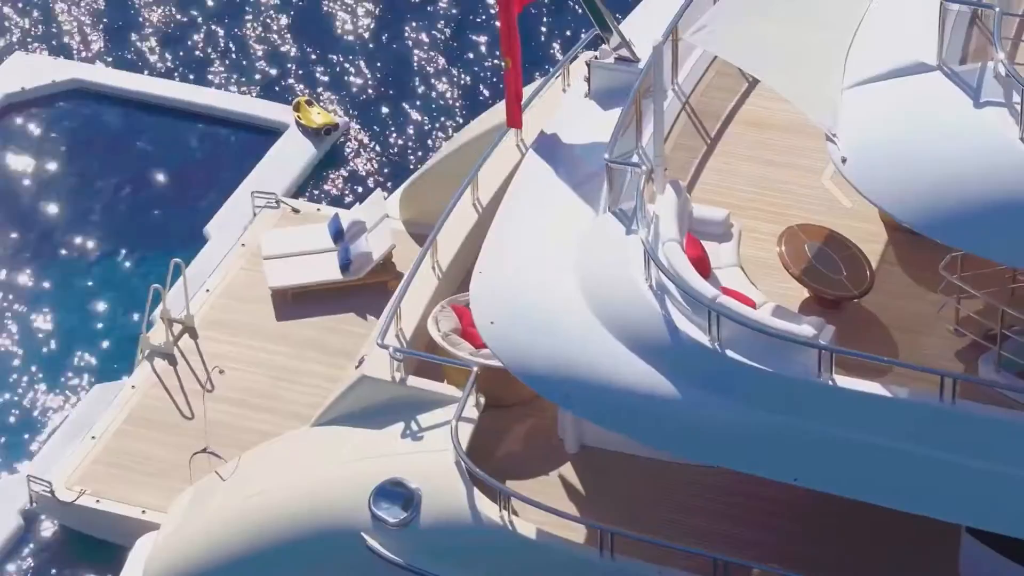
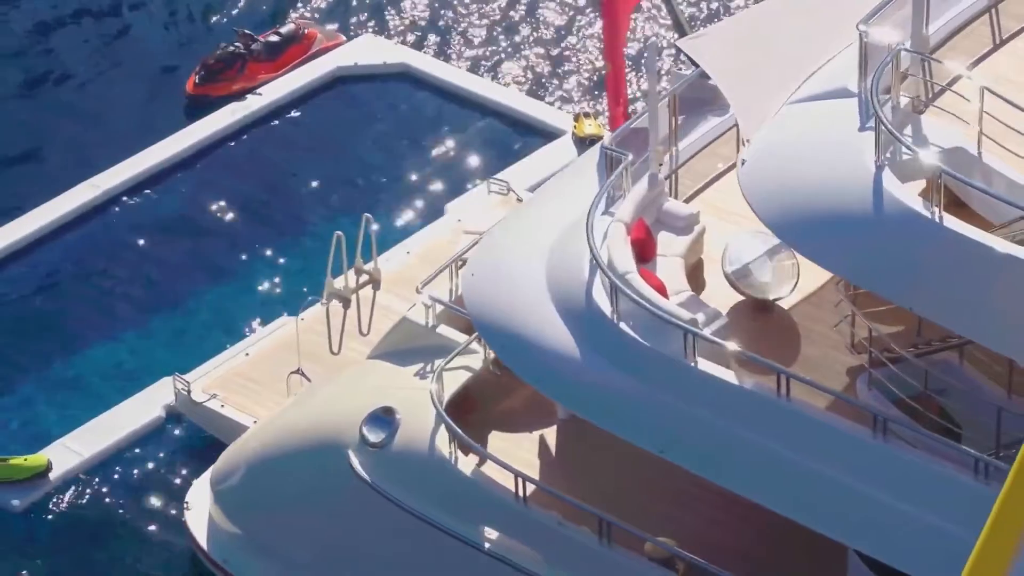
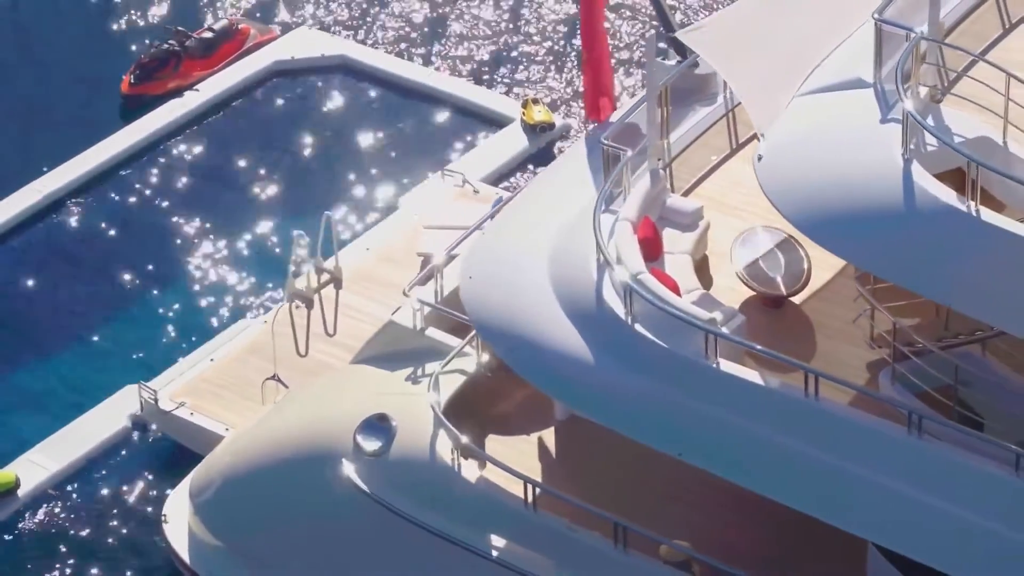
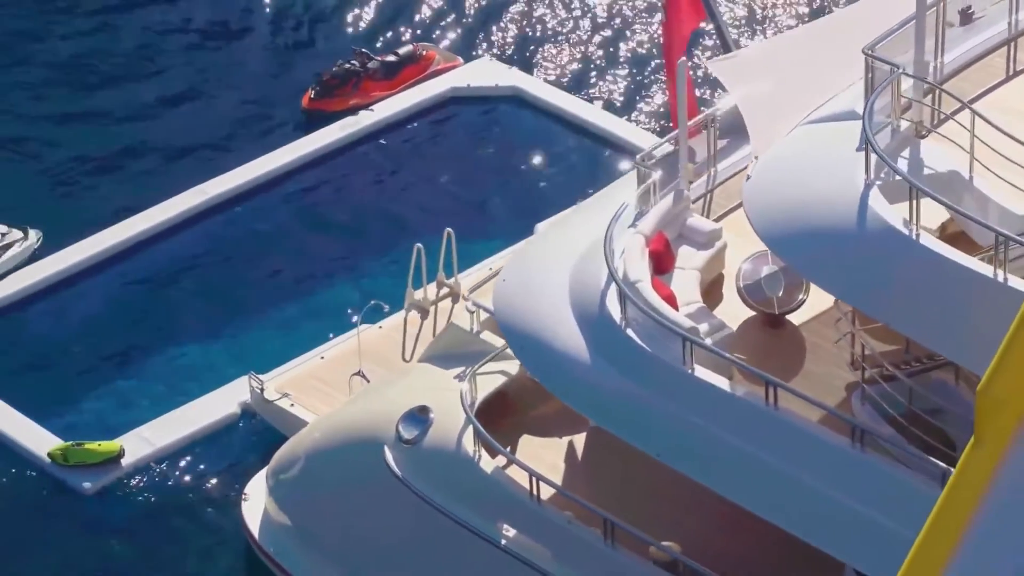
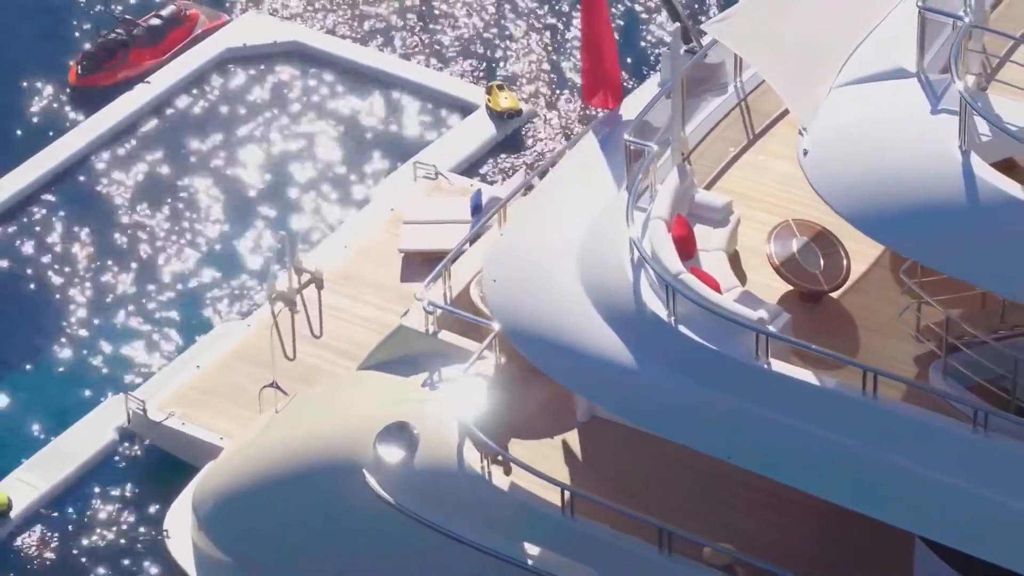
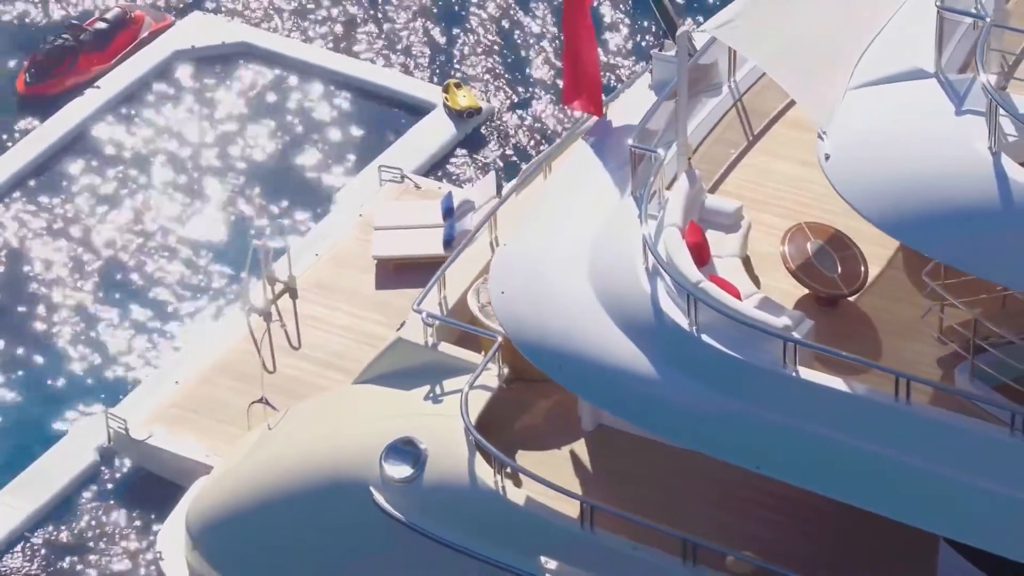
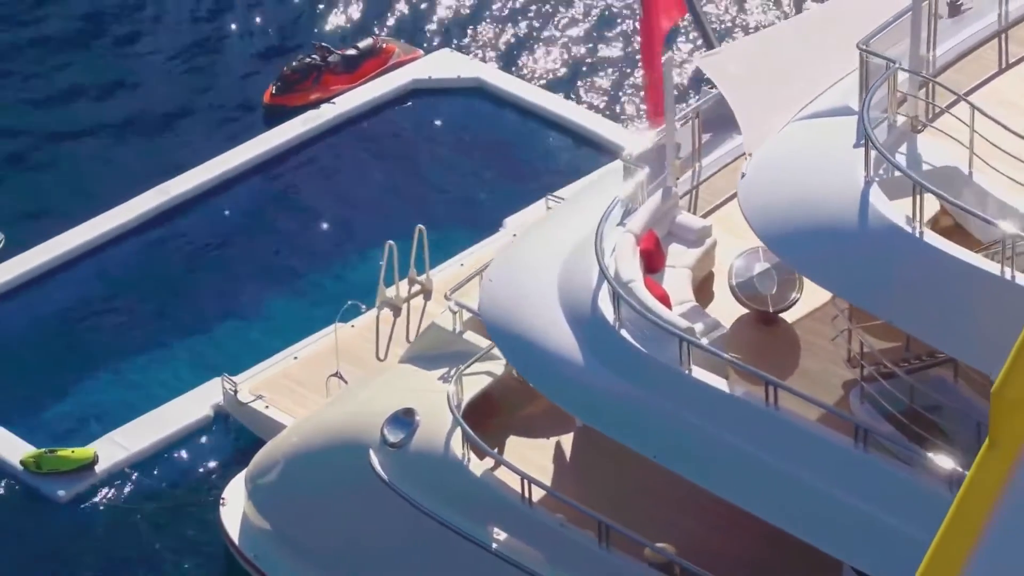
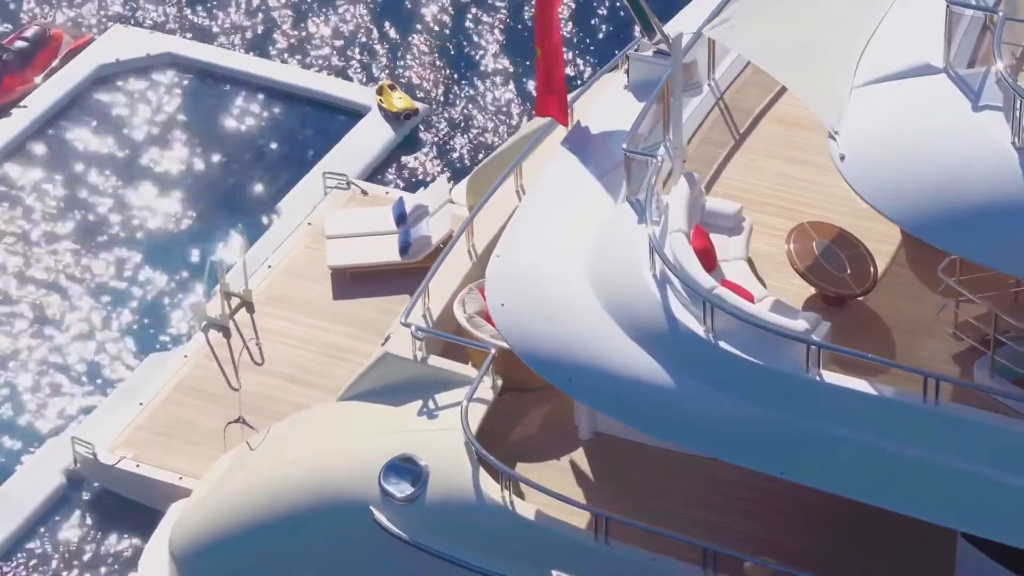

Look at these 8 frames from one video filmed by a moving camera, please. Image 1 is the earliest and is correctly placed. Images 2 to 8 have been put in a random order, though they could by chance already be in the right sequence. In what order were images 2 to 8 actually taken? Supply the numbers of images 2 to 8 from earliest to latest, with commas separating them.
8, 6, 5, 3, 2, 7, 4
